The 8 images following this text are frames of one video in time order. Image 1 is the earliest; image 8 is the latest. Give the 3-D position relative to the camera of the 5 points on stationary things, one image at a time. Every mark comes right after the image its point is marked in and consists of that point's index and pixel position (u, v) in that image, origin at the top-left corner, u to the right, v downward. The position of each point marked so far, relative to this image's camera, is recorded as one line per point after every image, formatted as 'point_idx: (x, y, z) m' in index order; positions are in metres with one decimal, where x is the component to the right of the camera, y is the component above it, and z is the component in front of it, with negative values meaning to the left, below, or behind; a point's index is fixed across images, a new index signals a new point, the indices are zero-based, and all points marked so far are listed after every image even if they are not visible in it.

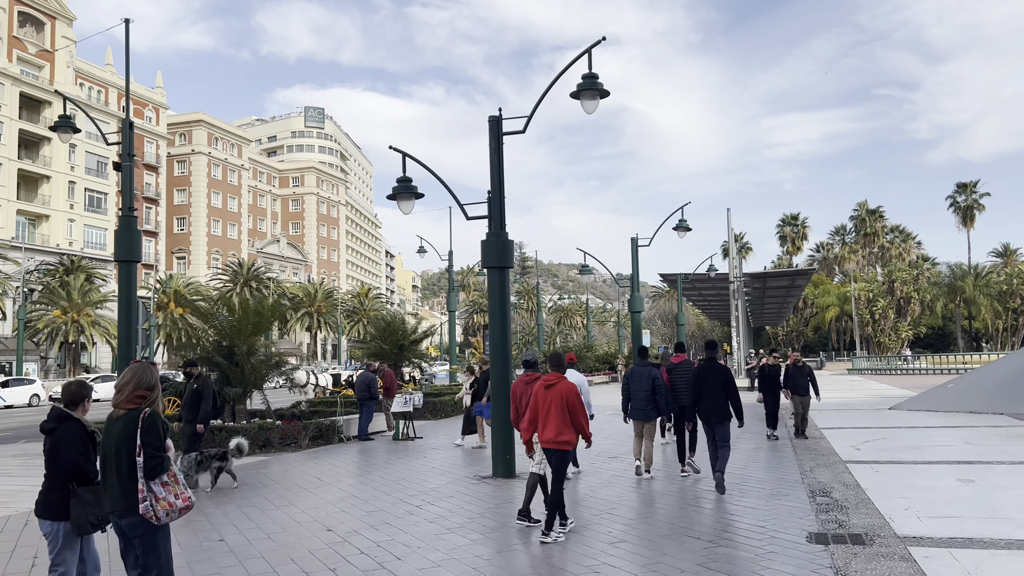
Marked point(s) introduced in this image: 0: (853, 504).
0: (+2.9, -1.9, +7.0) m
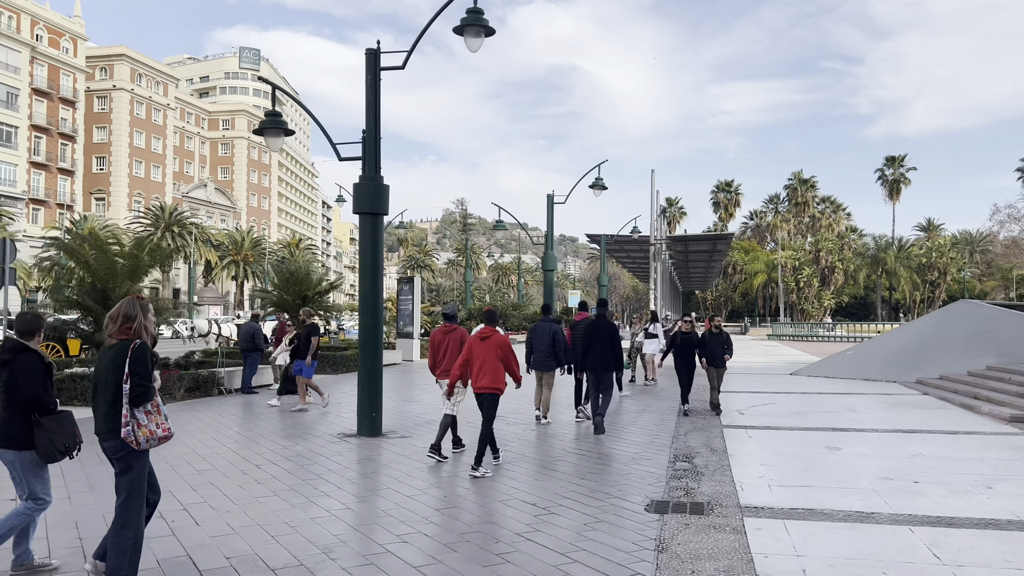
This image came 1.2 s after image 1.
0: (+1.6, -1.5, +6.8) m
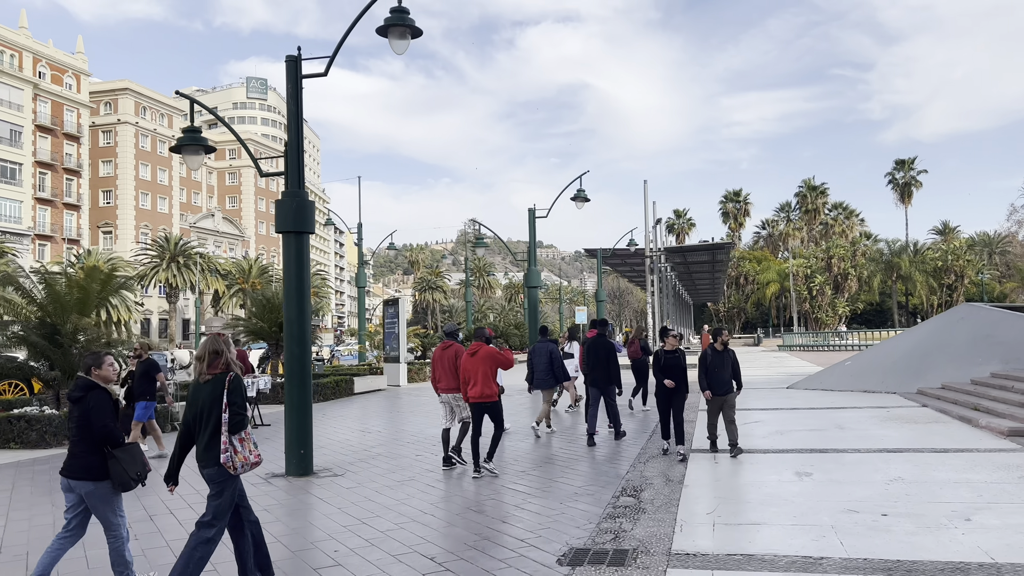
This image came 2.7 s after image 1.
0: (+1.0, -1.6, +6.0) m
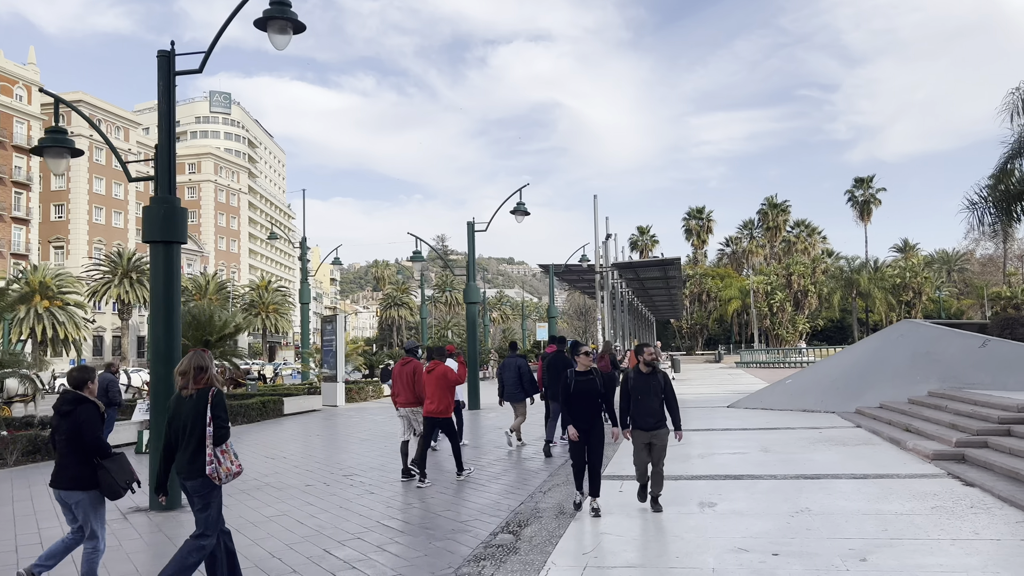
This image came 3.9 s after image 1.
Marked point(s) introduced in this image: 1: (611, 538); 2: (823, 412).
0: (+0.1, -1.7, +5.4) m
1: (+0.7, -1.7, +5.5) m
2: (+5.5, -2.2, +14.2) m
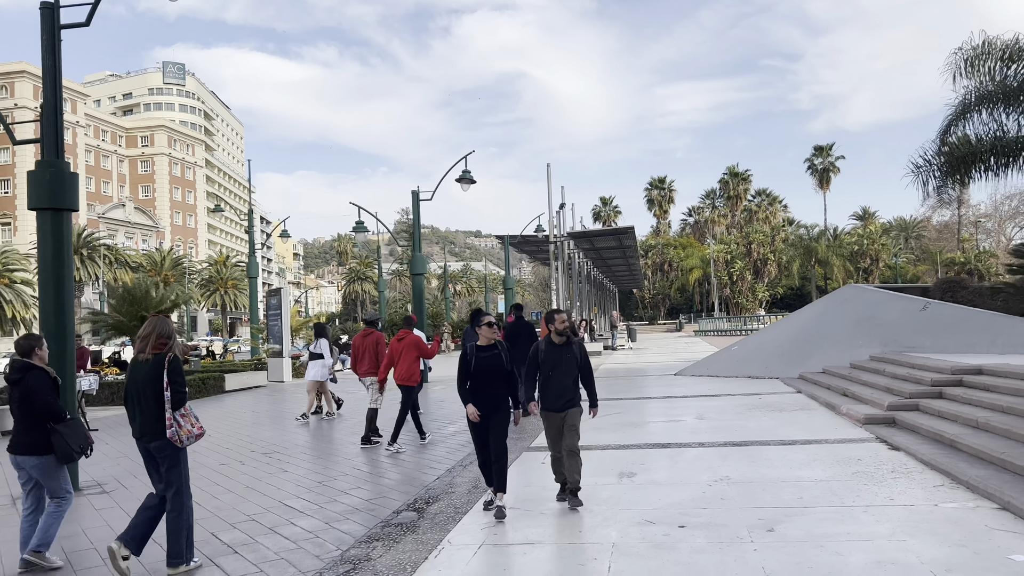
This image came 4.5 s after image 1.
0: (-0.5, -1.5, +5.1) m
1: (0.0, -1.5, +5.3) m
2: (+4.5, -1.6, +14.1) m
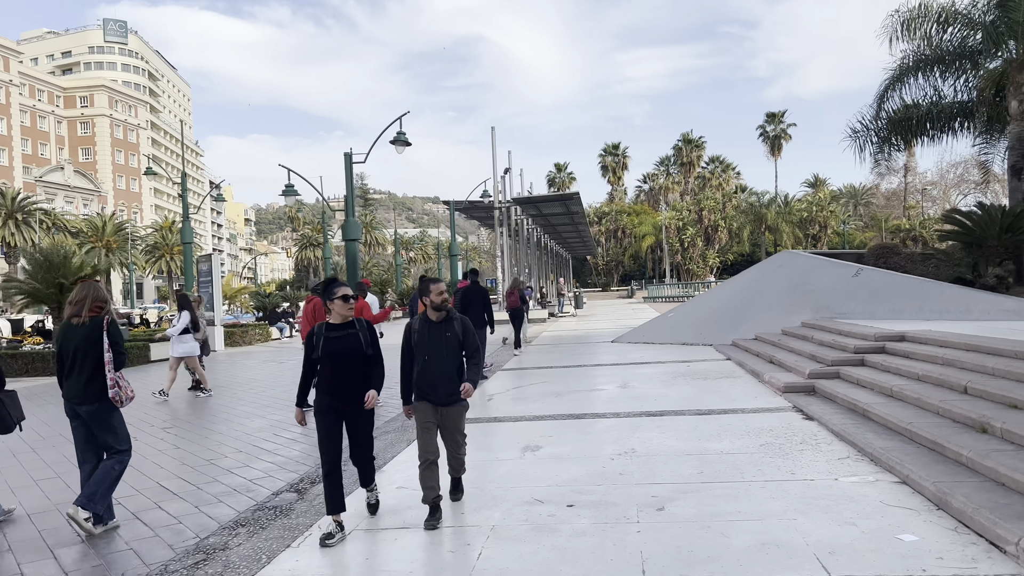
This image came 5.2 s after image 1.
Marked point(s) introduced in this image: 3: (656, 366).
0: (-1.2, -1.3, +4.8) m
1: (-0.7, -1.3, +5.0) m
2: (+3.4, -1.0, +14.0) m
3: (+2.0, -1.1, +11.1) m
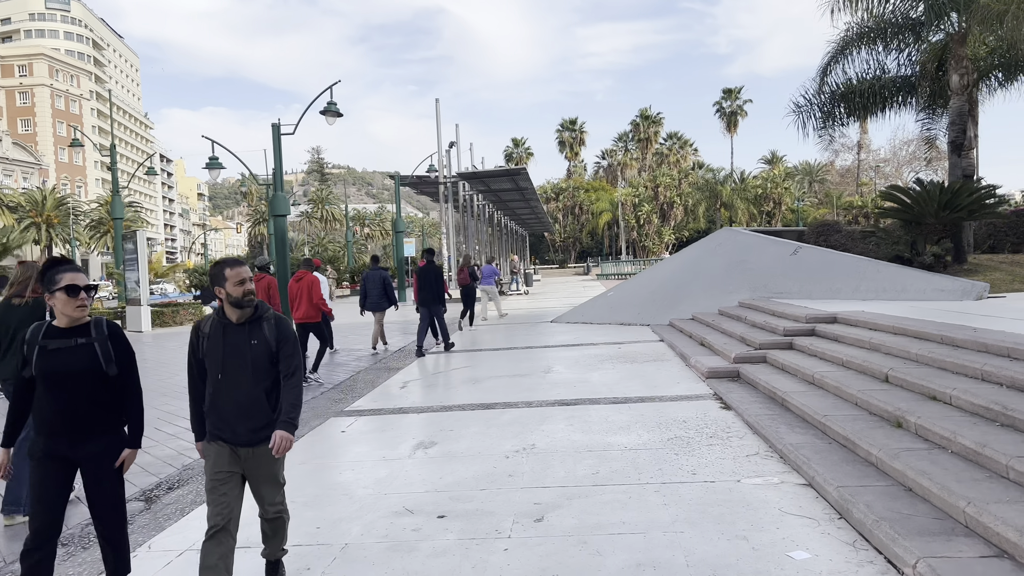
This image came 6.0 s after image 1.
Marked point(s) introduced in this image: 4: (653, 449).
0: (-1.9, -1.2, +4.3) m
1: (-1.4, -1.2, +4.4) m
2: (+2.2, -0.6, +13.7) m
3: (+1.0, -0.8, +10.7) m
4: (+0.9, -1.0, +5.1) m
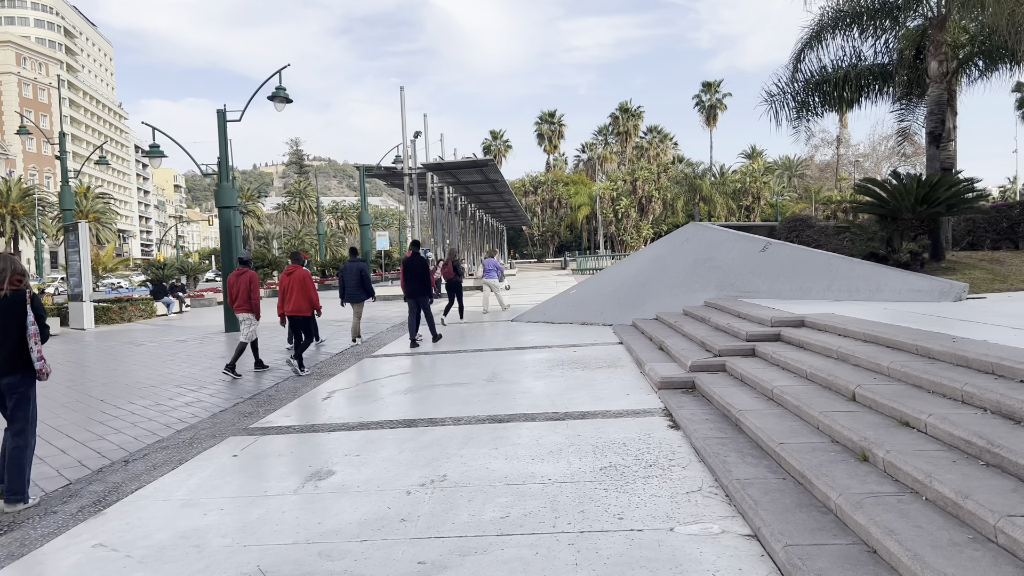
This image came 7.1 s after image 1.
0: (-2.4, -1.2, +3.4) m
1: (-1.9, -1.2, +3.6) m
2: (+1.5, -0.6, +13.0) m
3: (+0.4, -0.8, +9.9) m
4: (+0.4, -1.1, +4.3) m
